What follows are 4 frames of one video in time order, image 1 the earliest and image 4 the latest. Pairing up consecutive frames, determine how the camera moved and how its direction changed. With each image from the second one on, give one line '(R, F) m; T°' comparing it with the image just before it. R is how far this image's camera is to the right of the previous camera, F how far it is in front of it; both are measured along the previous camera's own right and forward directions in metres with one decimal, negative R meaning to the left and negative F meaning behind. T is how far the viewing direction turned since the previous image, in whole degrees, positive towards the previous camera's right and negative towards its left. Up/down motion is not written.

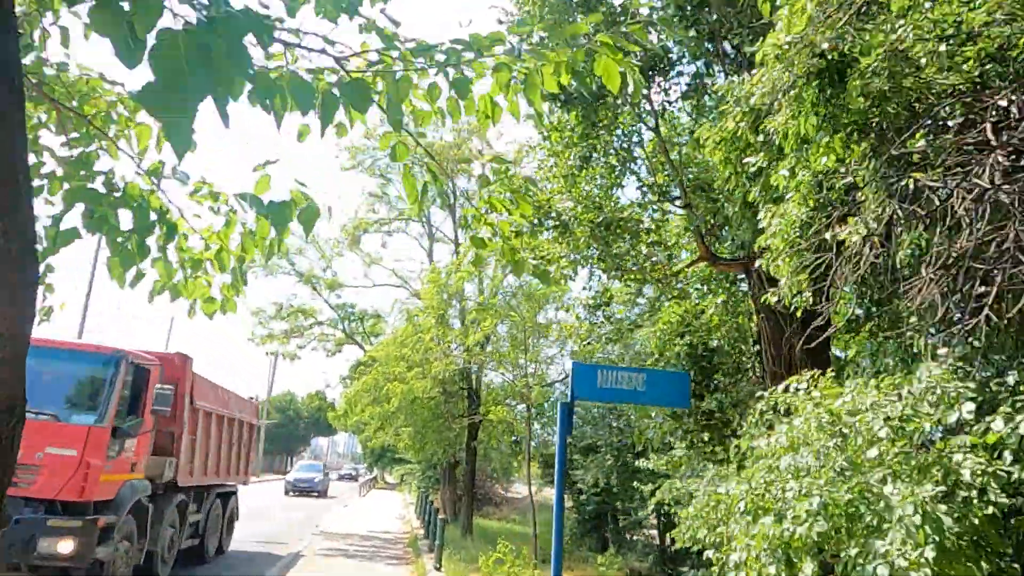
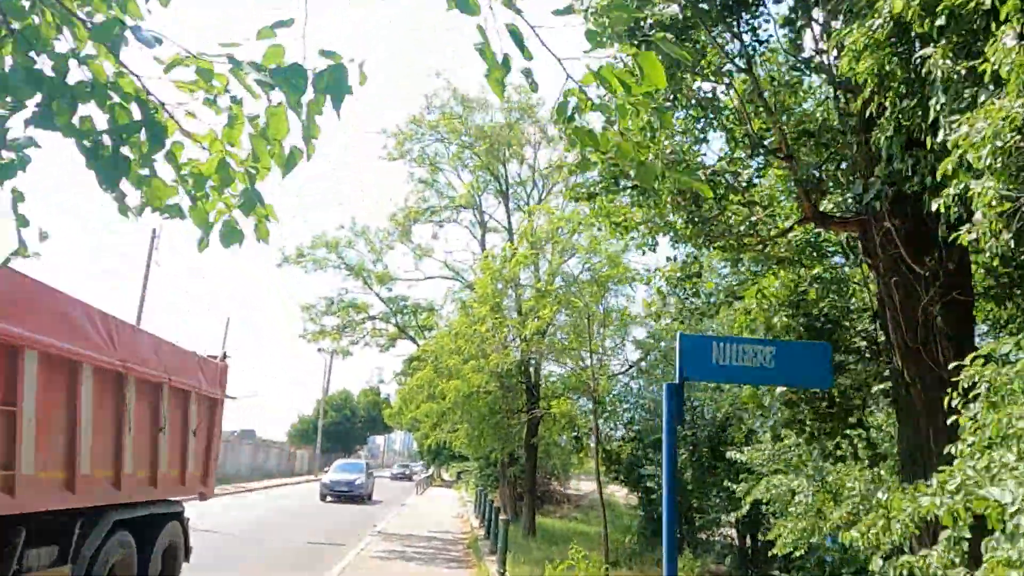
(-0.2, +0.9) m; -4°
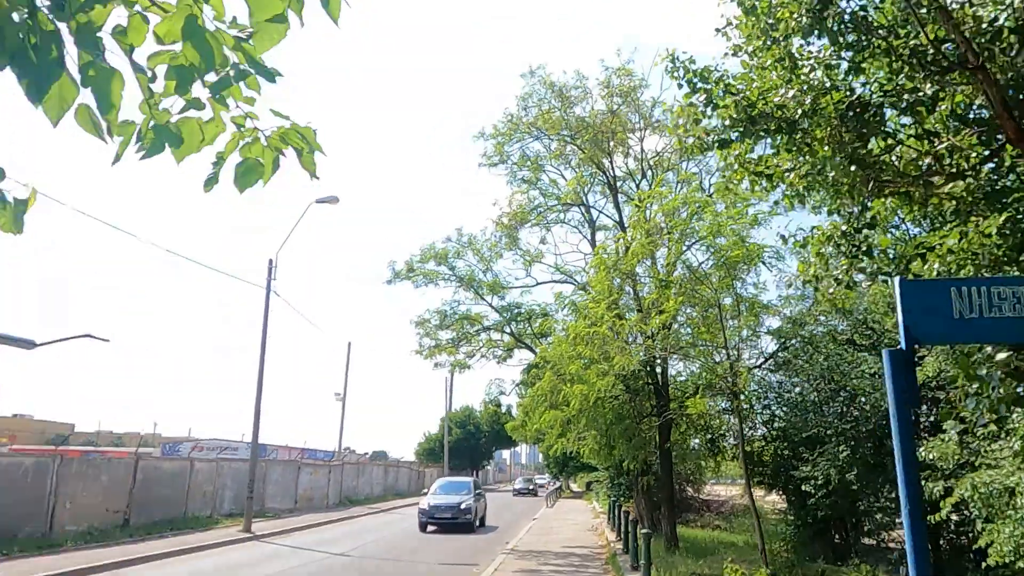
(-0.1, +0.8) m; -8°
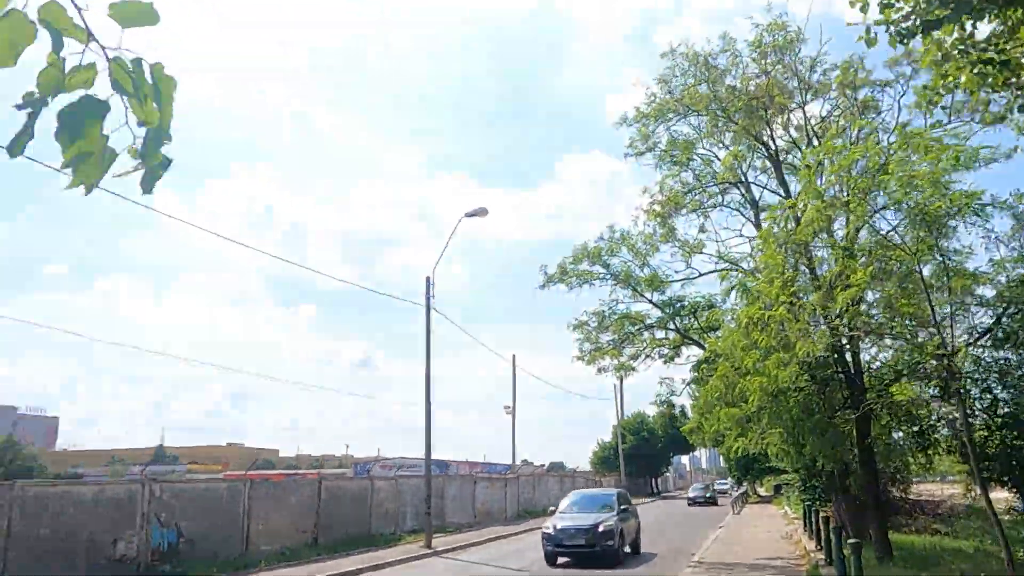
(+0.1, +0.9) m; -12°
